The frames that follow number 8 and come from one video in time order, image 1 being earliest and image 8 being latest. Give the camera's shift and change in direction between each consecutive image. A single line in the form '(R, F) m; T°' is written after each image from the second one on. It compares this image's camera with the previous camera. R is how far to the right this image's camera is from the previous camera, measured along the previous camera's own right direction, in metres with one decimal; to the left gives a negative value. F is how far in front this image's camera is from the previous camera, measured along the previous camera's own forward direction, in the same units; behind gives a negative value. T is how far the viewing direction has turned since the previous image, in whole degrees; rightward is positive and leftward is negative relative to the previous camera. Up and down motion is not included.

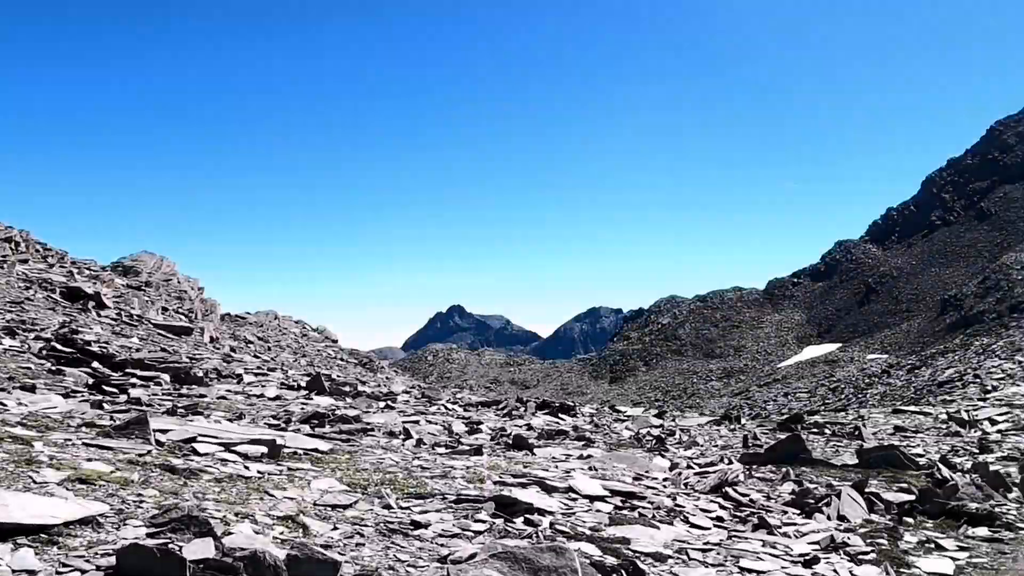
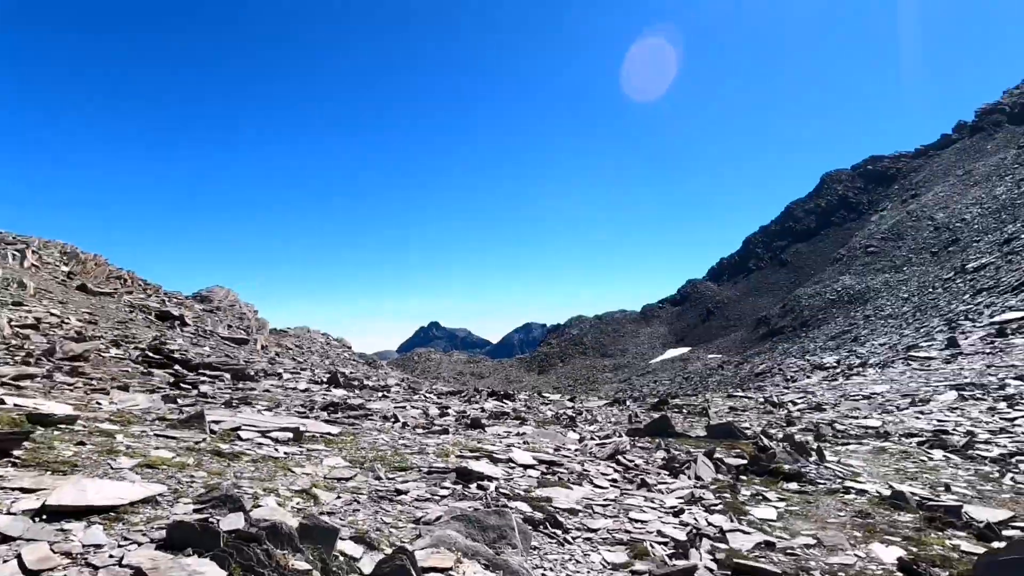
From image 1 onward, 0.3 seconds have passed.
(+1.4, -7.3) m; +1°
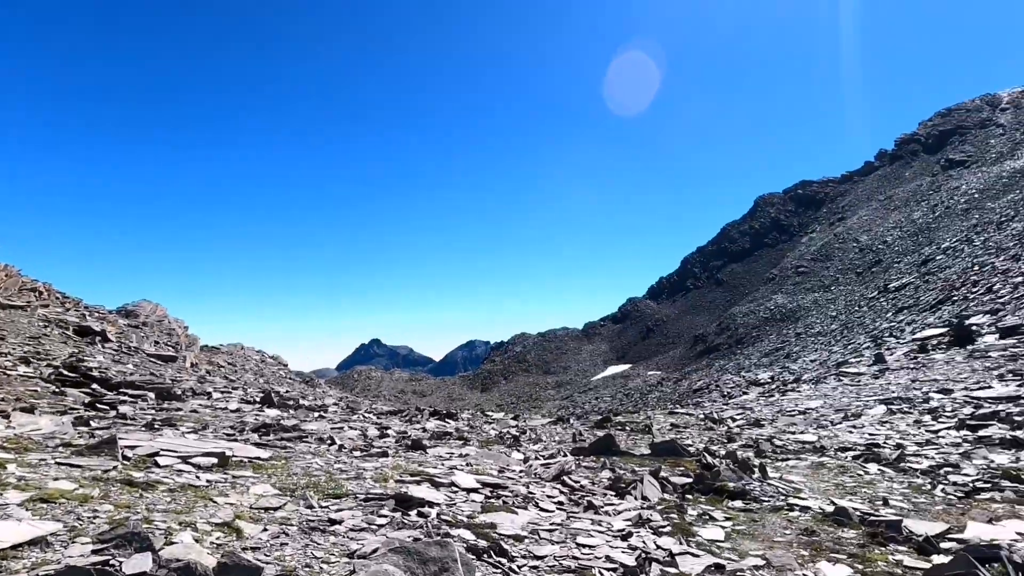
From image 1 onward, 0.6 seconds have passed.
(0.0, +0.1) m; +6°
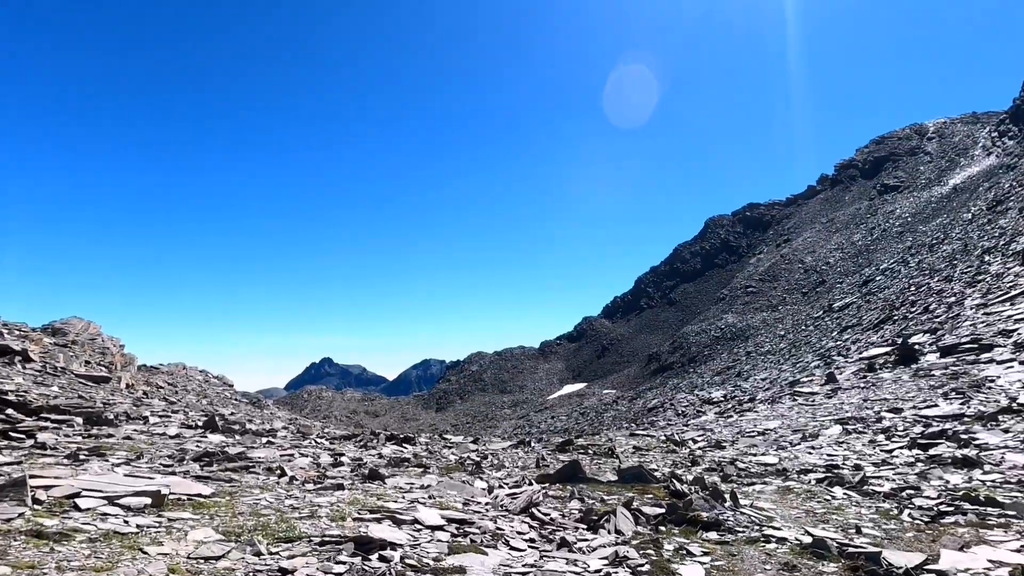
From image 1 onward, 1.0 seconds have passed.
(0.0, +0.1) m; +4°
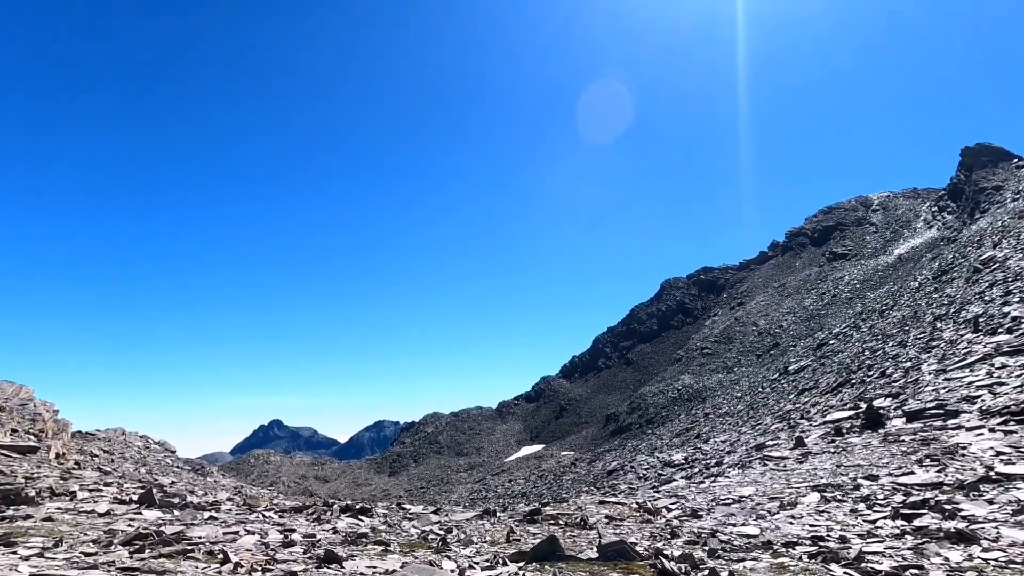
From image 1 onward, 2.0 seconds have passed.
(+9.5, +3.0) m; +2°
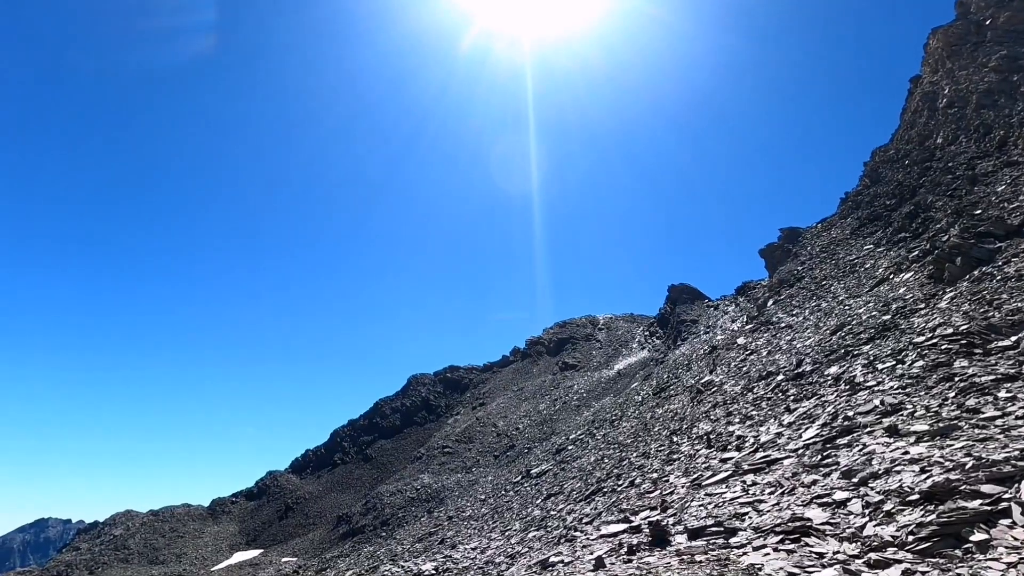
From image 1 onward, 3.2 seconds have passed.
(+6.6, +1.0) m; -1°
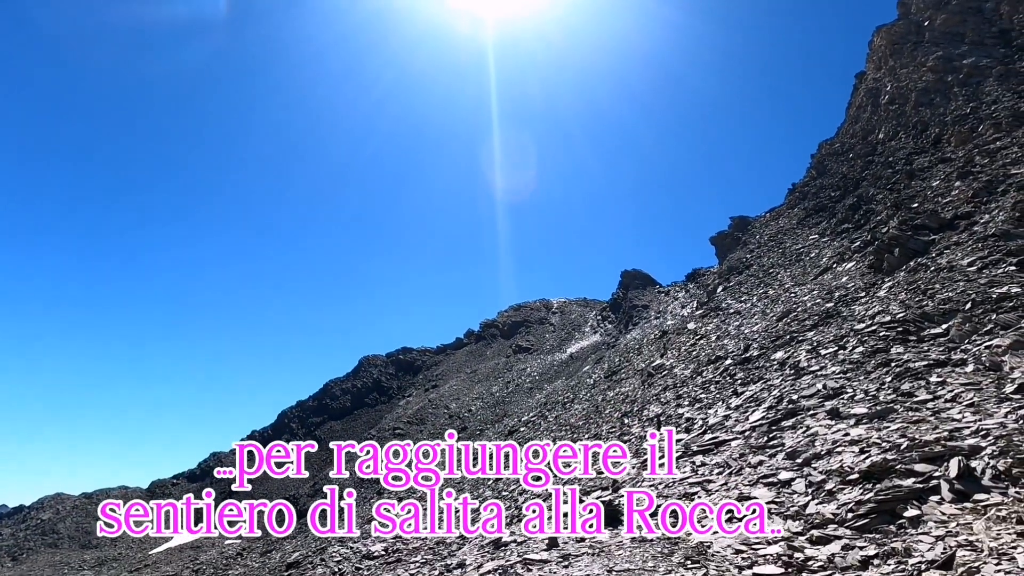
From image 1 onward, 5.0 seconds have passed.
(-1.8, -1.4) m; +3°
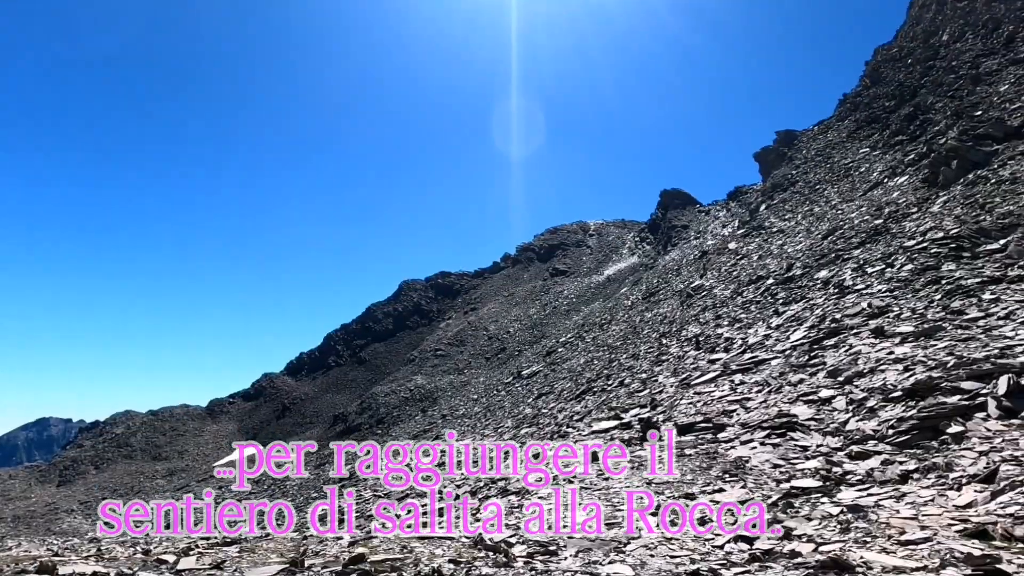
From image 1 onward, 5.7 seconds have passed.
(+1.0, +1.7) m; -1°
